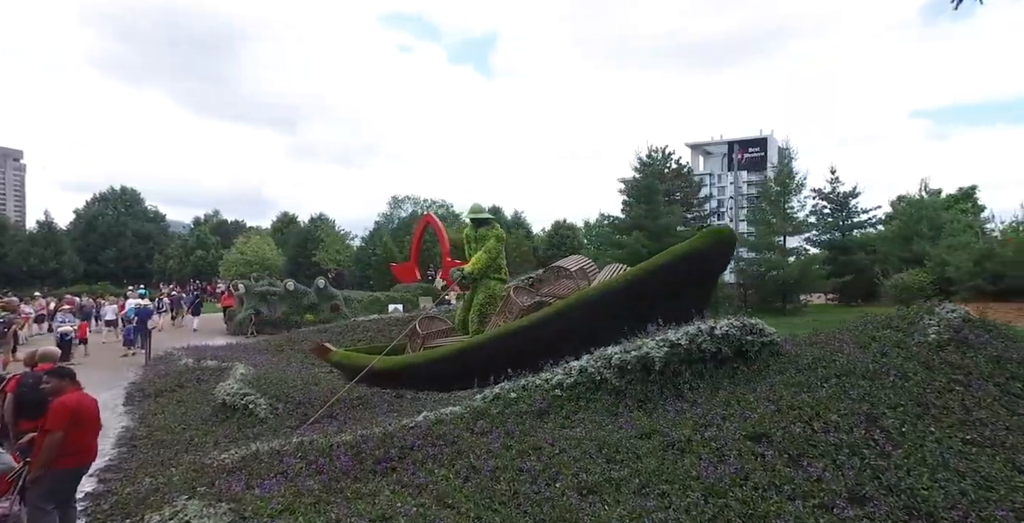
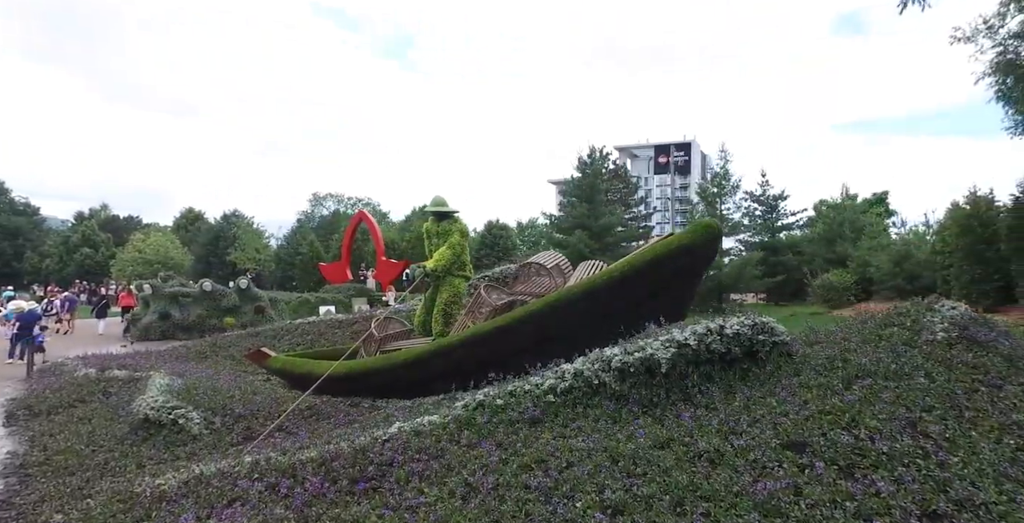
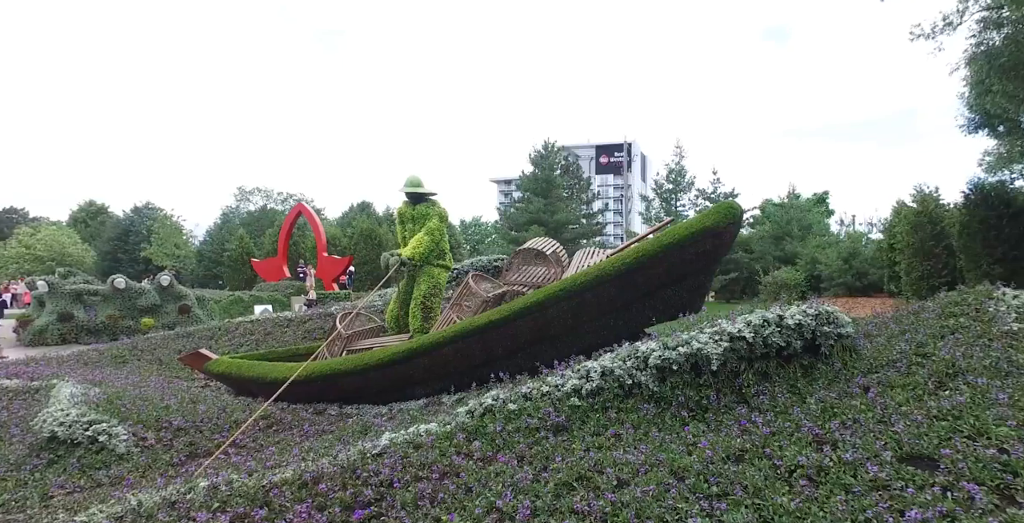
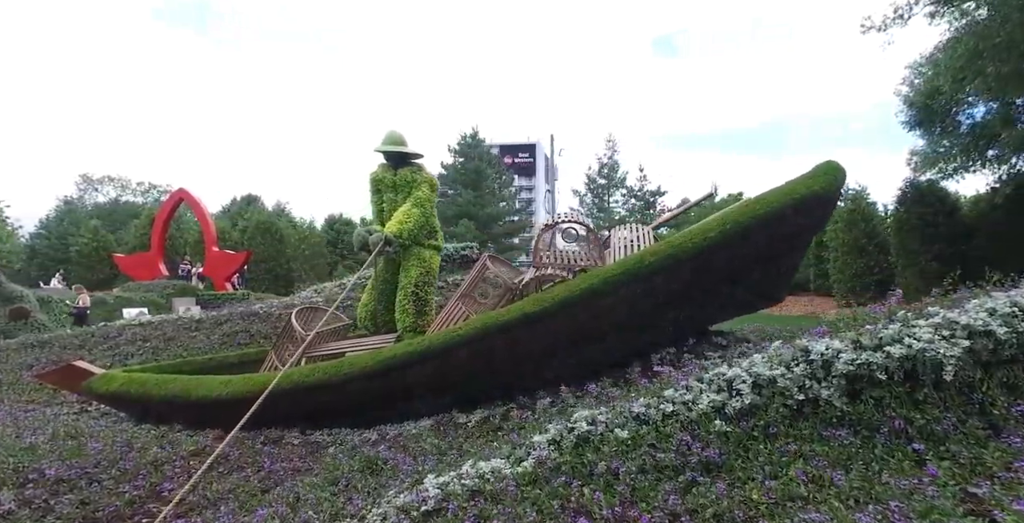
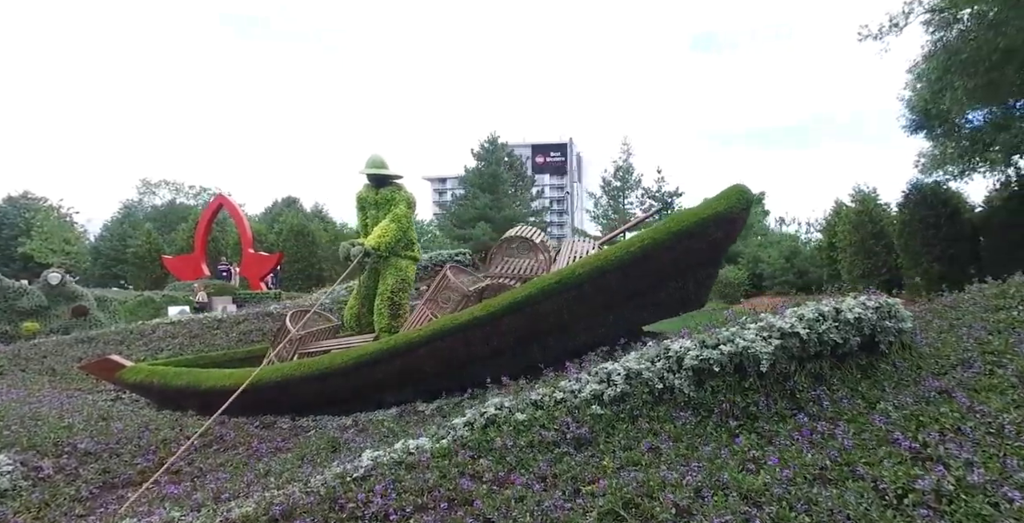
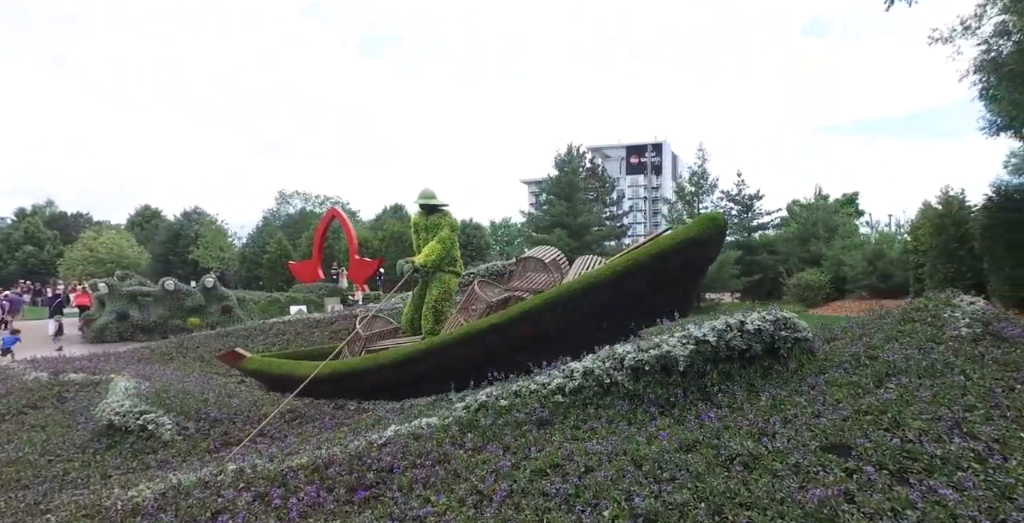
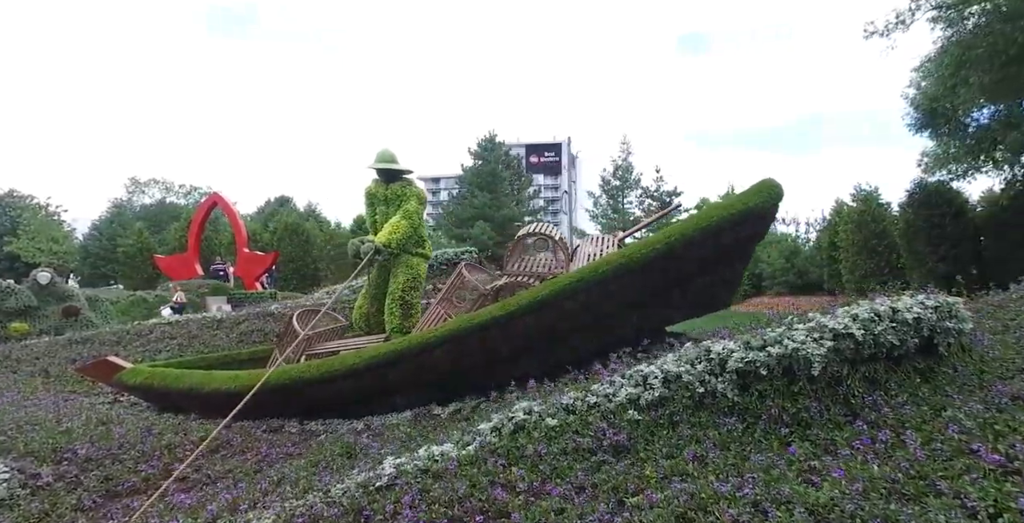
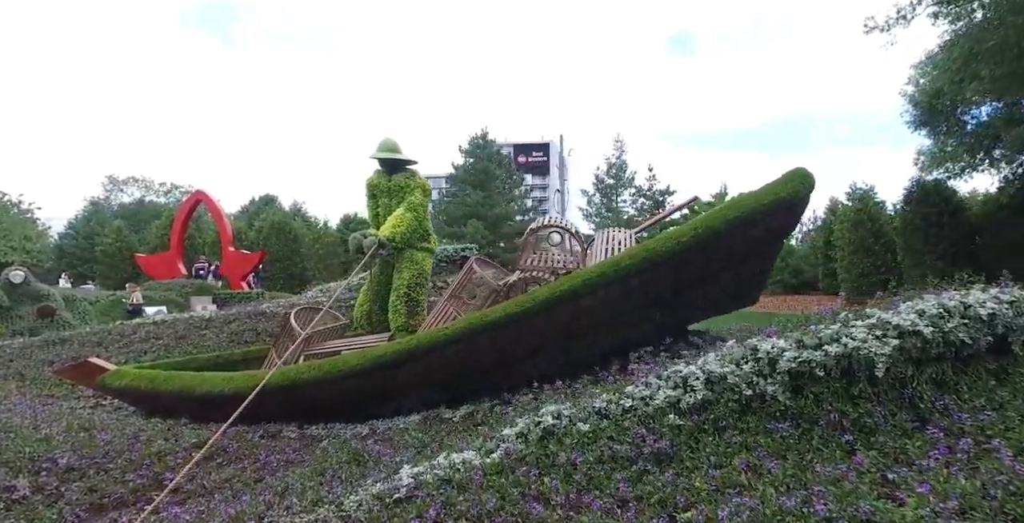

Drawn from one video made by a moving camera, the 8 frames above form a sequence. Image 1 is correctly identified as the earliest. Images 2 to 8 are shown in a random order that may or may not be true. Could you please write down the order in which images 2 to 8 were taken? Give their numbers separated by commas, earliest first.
2, 6, 3, 5, 7, 8, 4
